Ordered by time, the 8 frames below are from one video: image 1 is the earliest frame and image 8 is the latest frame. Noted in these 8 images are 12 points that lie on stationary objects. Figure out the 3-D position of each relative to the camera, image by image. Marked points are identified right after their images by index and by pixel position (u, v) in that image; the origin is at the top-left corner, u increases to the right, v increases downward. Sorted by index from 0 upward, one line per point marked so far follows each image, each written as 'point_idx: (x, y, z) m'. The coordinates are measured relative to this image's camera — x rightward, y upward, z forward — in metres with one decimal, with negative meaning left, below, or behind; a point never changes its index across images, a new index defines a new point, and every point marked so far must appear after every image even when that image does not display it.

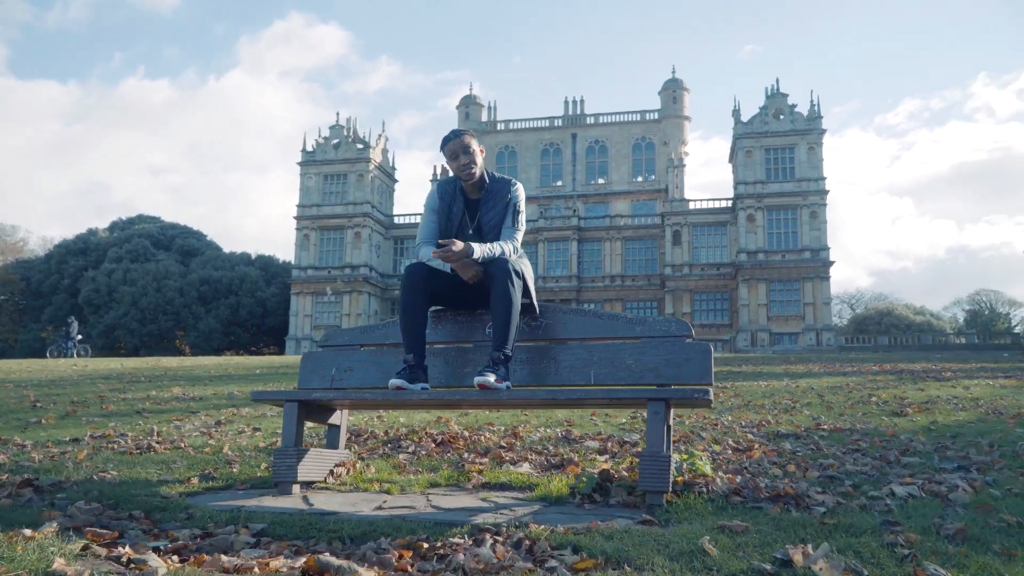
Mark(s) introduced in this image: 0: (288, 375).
0: (-5.1, -2.0, +18.6) m
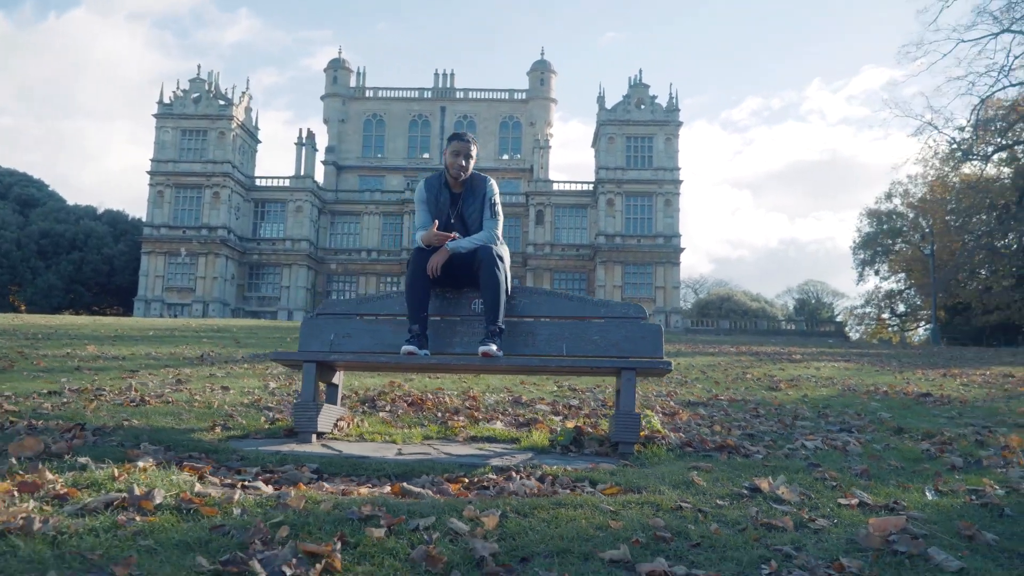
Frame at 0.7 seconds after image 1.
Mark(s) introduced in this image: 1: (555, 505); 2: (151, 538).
0: (-7.3, -1.1, +18.6) m
1: (+0.2, -1.2, +4.5) m
2: (-1.6, -1.1, +3.7) m
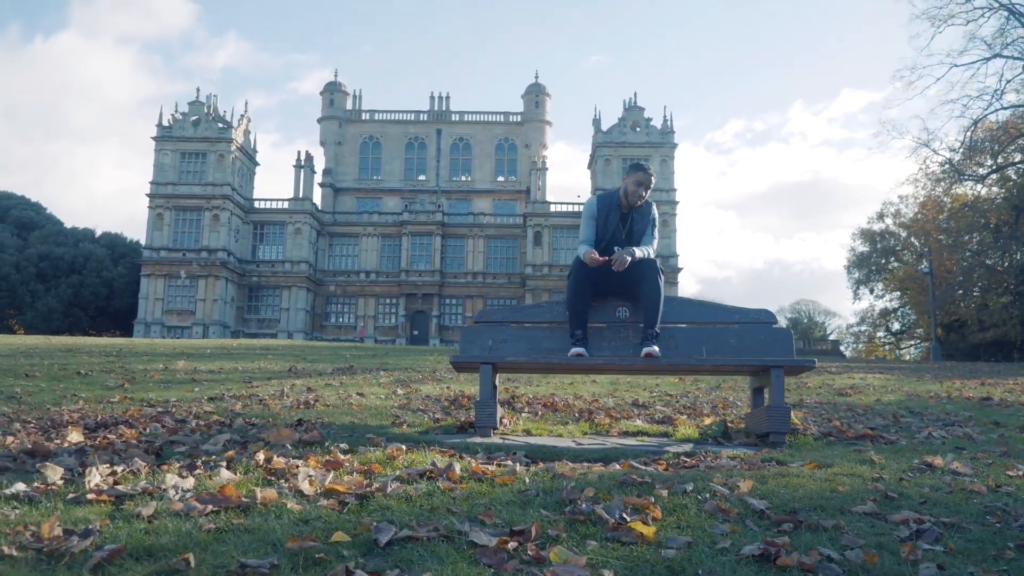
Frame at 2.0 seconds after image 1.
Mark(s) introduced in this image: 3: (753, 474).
0: (-6.1, -1.6, +19.2) m
1: (+1.7, -1.2, +5.2) m
2: (-0.2, -1.1, +4.4) m
3: (+1.5, -1.2, +5.2) m
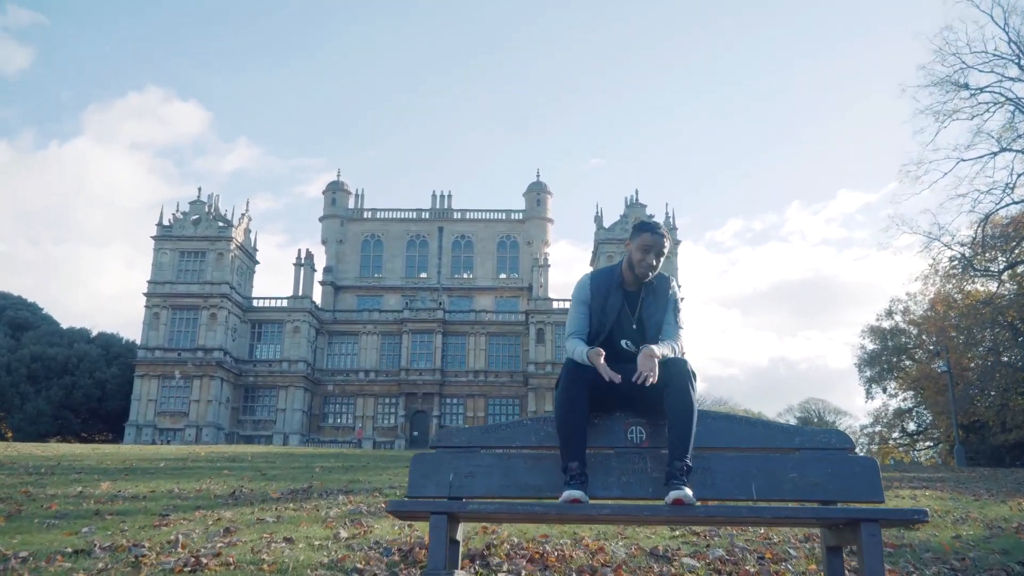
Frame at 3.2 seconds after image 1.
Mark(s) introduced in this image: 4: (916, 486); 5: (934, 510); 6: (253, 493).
0: (-6.2, -3.7, +16.7) m
1: (+1.4, -1.6, +2.8) m
2: (-0.4, -1.5, +2.0) m
3: (+1.3, -1.6, +2.8) m
4: (+9.8, -4.8, +19.9) m
5: (+6.8, -3.6, +13.3) m
6: (-3.7, -3.0, +12.0) m
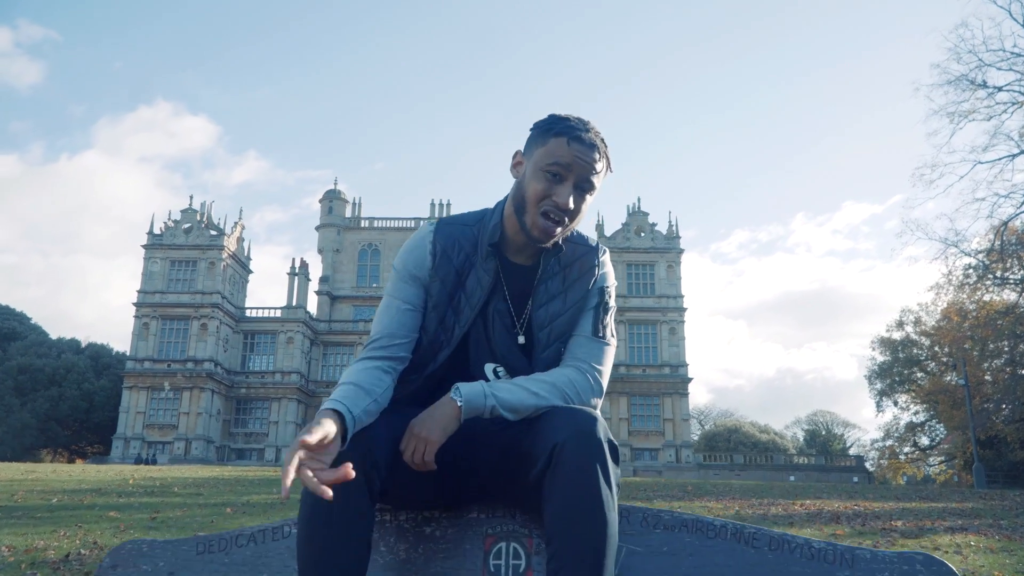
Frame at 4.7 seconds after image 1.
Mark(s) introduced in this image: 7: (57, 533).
0: (-7.1, -3.7, +13.8) m
1: (+0.5, -1.5, -0.2) m
2: (-1.3, -1.3, -1.0) m
3: (+0.4, -1.5, -0.2) m
4: (+9.0, -4.9, +16.8) m
5: (+6.0, -3.6, +10.2) m
6: (-4.6, -3.0, +9.0) m
7: (-6.2, -3.3, +11.2) m
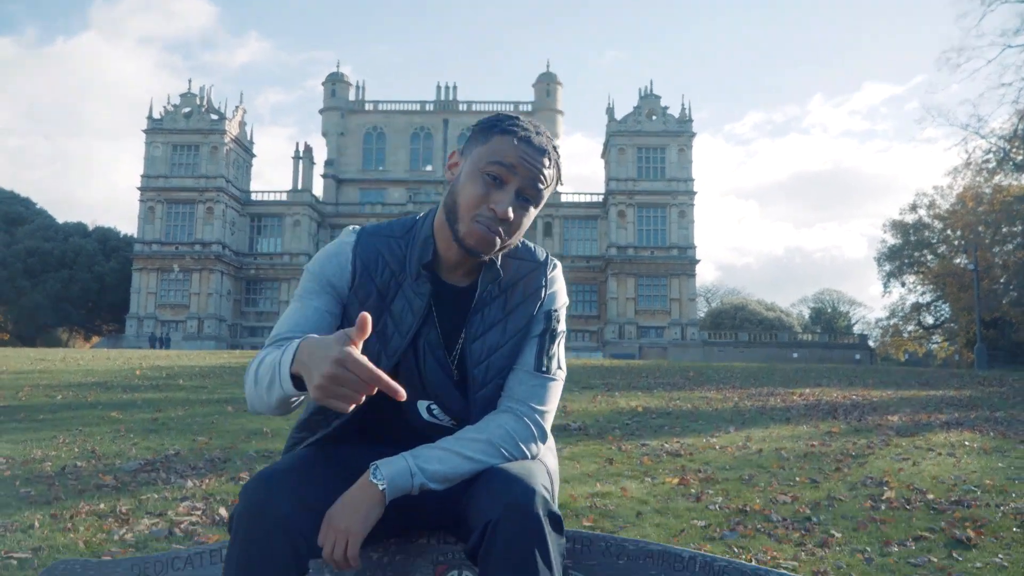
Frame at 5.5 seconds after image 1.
0: (-7.1, -2.1, +13.9) m
1: (+0.4, -1.9, -0.3) m
2: (-1.5, -1.9, -1.0) m
3: (+0.2, -1.9, -0.3) m
4: (+9.0, -2.8, +16.9) m
5: (+5.9, -2.4, +10.3) m
6: (-4.7, -2.0, +9.1) m
7: (-6.3, -2.1, +11.3) m
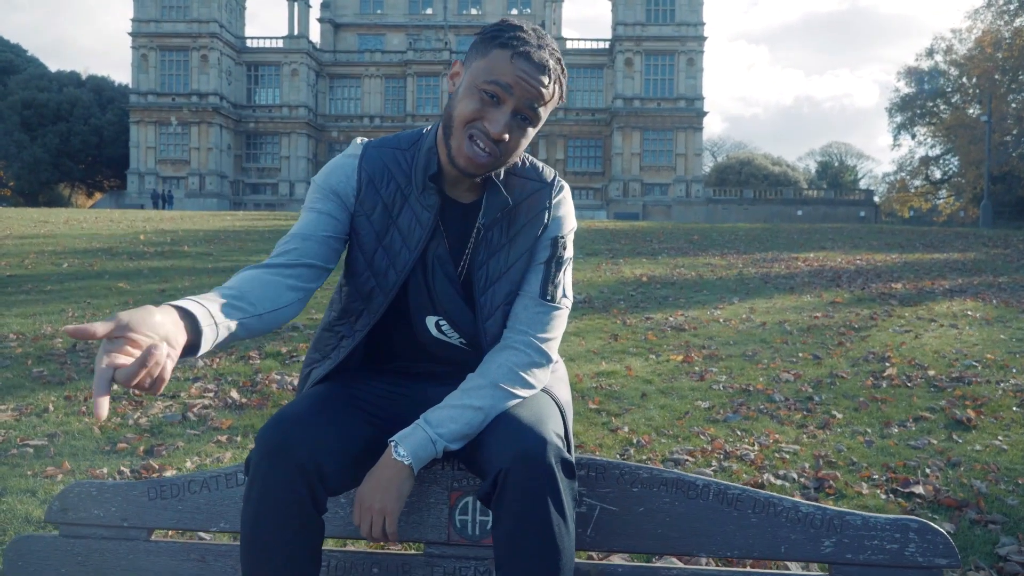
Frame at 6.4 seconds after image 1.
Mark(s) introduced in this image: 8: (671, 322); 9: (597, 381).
0: (-7.0, +0.1, +14.0) m
1: (+0.4, -2.2, -0.1) m
2: (-1.5, -2.3, -0.8) m
3: (+0.2, -2.2, -0.1) m
4: (+9.1, -0.1, +17.0) m
5: (+6.0, -0.9, +10.4) m
6: (-4.6, -0.7, +9.2) m
7: (-6.2, -0.3, +11.4) m
8: (+2.4, -0.5, +12.5) m
9: (+0.9, -1.0, +8.9) m
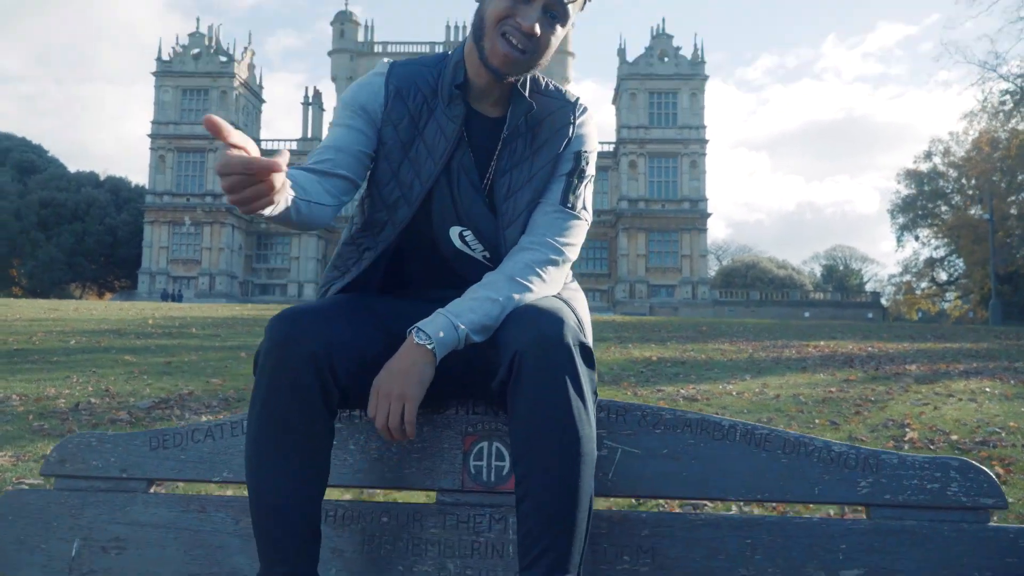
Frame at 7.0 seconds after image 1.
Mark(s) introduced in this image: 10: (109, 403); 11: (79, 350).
0: (-6.9, -1.1, +13.9) m
1: (+0.4, -1.7, -0.4) m
2: (-1.4, -1.7, -1.1) m
3: (+0.3, -1.7, -0.4) m
4: (+9.2, -1.7, +16.7) m
5: (+6.1, -1.7, +10.1) m
6: (-4.5, -1.3, +9.0) m
7: (-6.1, -1.2, +11.3) m
8: (+2.5, -1.6, +12.2) m
9: (+1.0, -1.6, +8.7) m
10: (-4.7, -1.3, +9.6) m
11: (-7.8, -1.1, +14.9) m
